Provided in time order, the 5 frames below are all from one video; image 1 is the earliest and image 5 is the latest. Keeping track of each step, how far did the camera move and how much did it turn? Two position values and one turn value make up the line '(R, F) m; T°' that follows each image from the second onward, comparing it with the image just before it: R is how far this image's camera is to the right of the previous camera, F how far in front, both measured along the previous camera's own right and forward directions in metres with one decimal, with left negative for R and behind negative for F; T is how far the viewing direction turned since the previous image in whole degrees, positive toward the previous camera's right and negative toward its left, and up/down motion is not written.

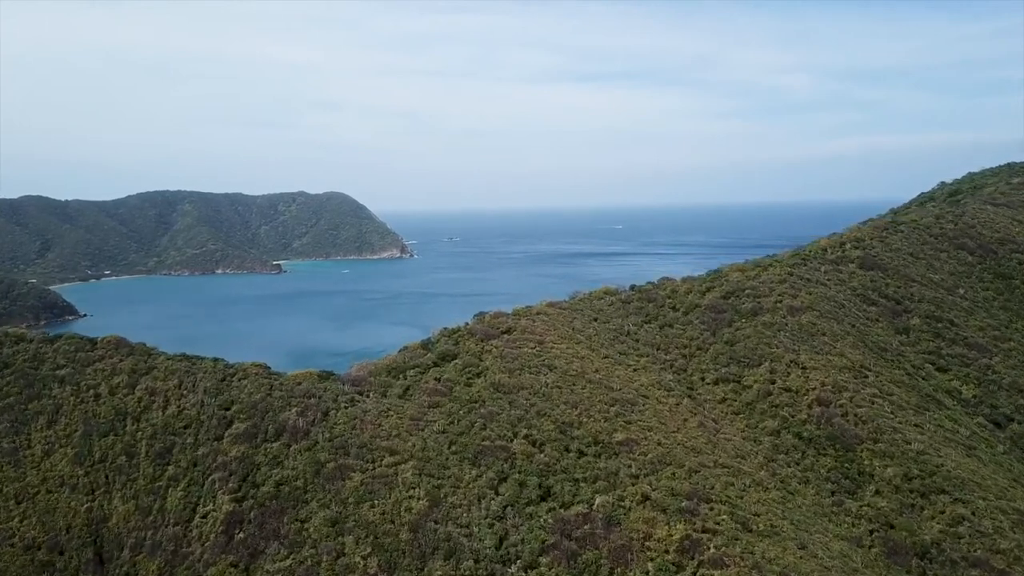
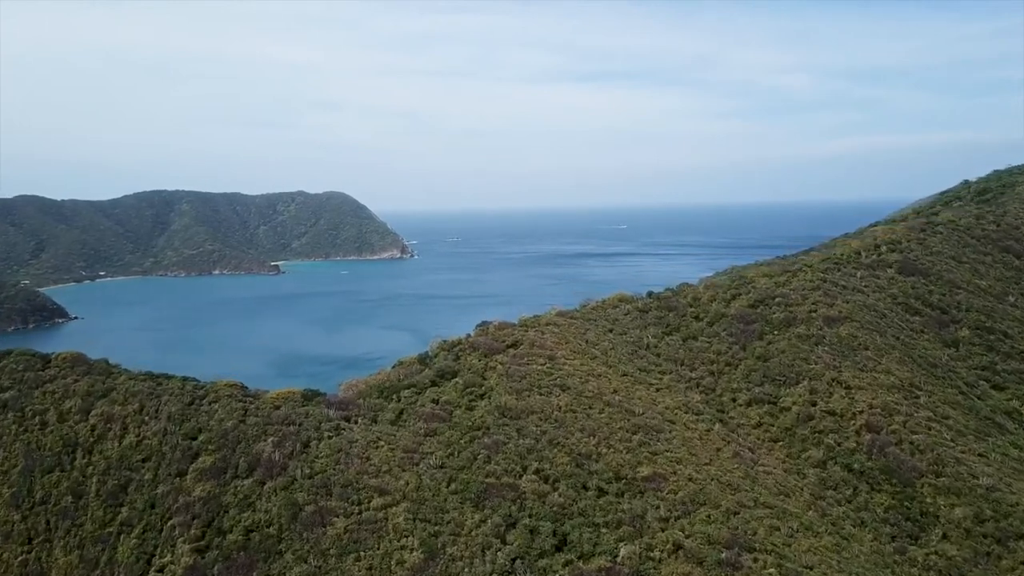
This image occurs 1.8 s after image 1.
(-0.2, +2.0) m; 0°
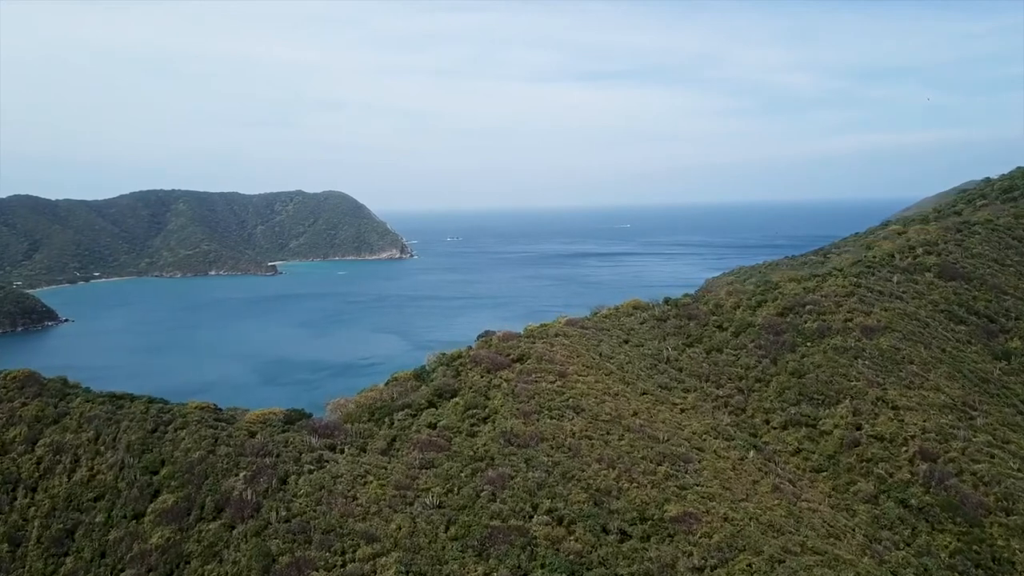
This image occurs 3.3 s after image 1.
(-0.1, +1.8) m; 0°
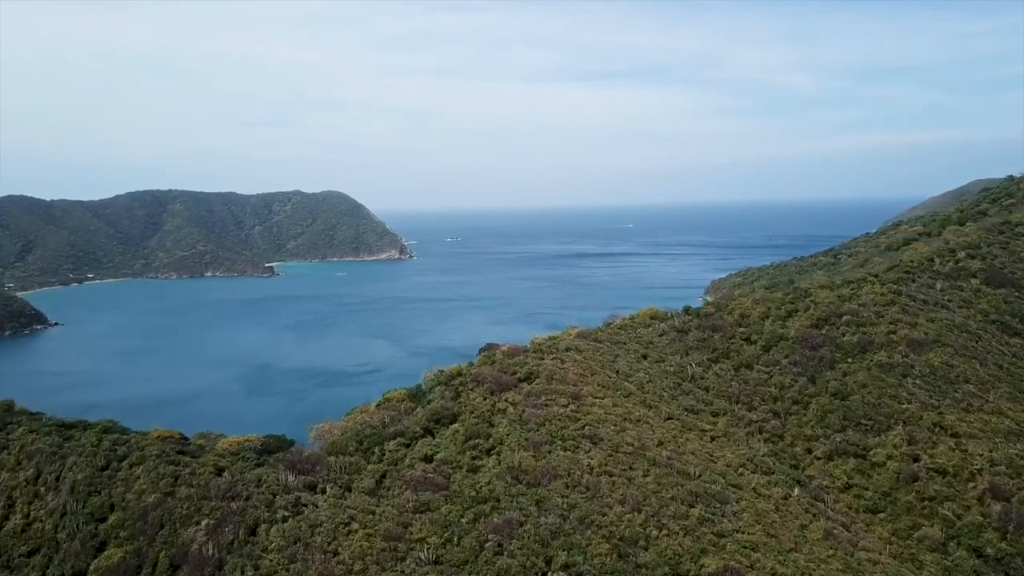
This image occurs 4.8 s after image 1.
(-0.1, +1.8) m; 0°
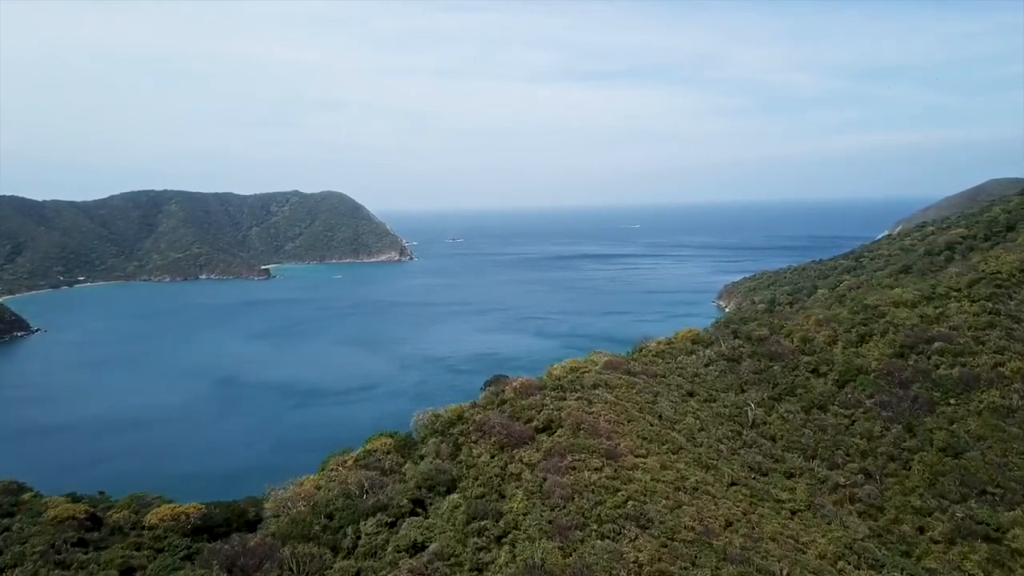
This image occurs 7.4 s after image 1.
(-0.2, +3.1) m; 0°
